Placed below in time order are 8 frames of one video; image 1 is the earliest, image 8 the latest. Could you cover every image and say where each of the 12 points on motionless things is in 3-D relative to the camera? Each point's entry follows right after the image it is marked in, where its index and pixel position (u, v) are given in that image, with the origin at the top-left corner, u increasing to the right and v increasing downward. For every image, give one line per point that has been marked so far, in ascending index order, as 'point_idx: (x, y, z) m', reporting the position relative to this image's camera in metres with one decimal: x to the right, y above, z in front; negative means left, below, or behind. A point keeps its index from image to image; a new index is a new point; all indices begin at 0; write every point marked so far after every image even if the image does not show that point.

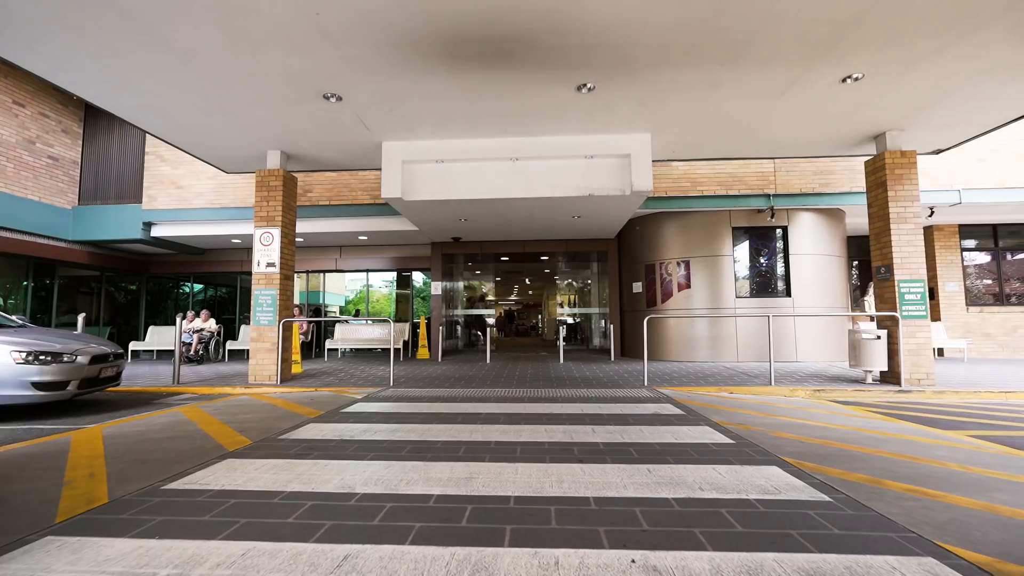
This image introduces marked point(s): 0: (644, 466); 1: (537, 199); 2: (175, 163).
0: (+1.0, -1.3, +3.3) m
1: (+0.5, +1.7, +8.4) m
2: (-8.5, +3.2, +11.0) m
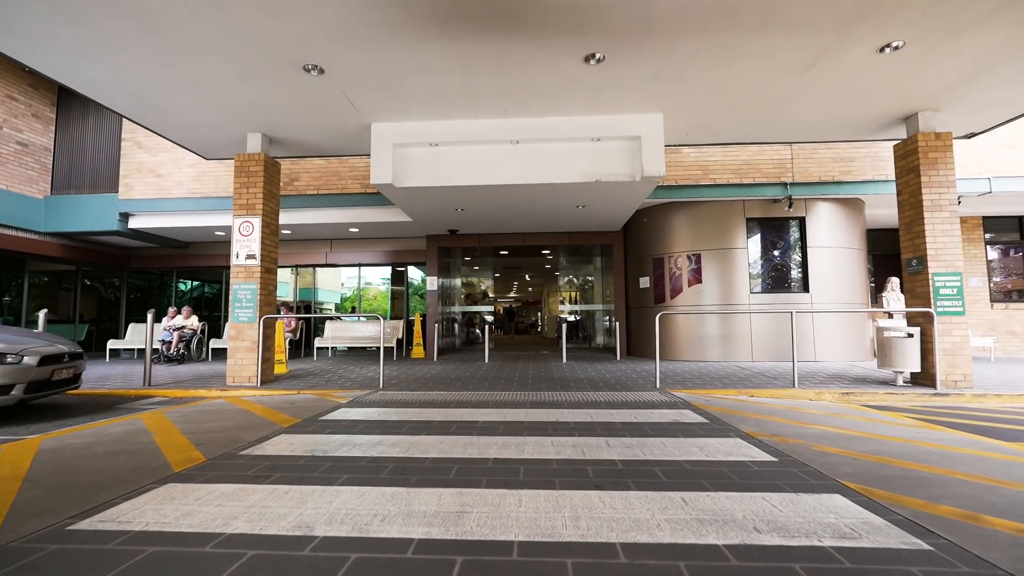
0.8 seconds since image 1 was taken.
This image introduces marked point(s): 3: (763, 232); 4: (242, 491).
0: (+1.0, -1.3, +2.7) m
1: (+0.5, +1.8, +7.7) m
2: (-8.5, +3.3, +10.3) m
3: (+5.7, +1.3, +9.8) m
4: (-1.7, -1.3, +2.7) m
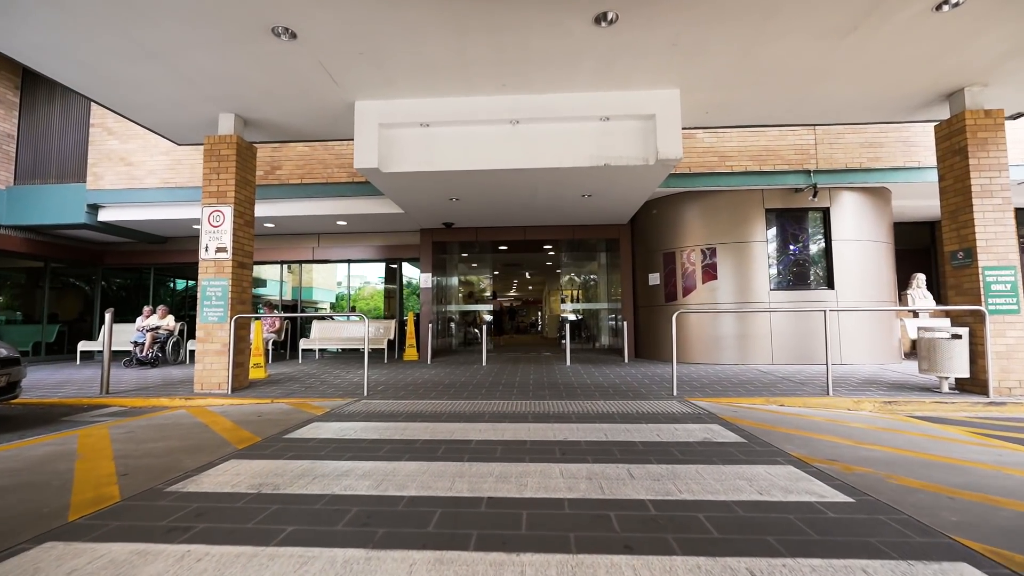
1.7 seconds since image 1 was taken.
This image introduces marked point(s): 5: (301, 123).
0: (+1.0, -1.2, +1.9) m
1: (+0.5, +1.9, +7.0) m
2: (-8.6, +3.3, +9.6) m
3: (+5.7, +1.3, +9.1) m
4: (-1.7, -1.2, +2.0) m
5: (-3.7, +2.9, +7.5) m
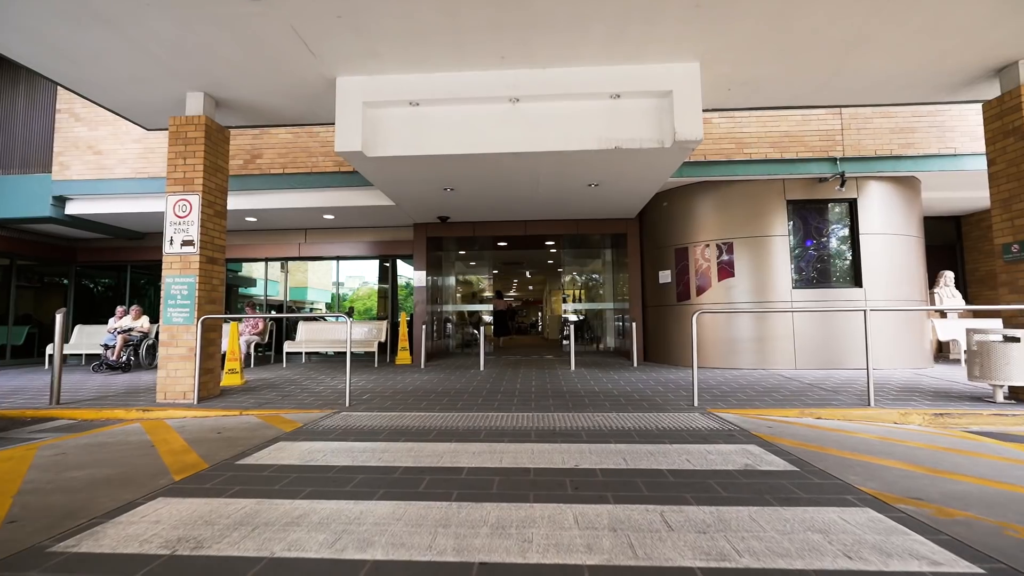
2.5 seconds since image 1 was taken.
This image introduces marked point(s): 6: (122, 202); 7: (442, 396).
0: (+1.0, -1.2, +1.2) m
1: (+0.5, +1.9, +6.3) m
2: (-8.6, +3.4, +8.9) m
3: (+5.7, +1.4, +8.4) m
4: (-1.7, -1.2, +1.3) m
5: (-3.7, +2.9, +6.8) m
6: (-7.9, +1.8, +8.8) m
7: (-1.0, -1.6, +6.2) m
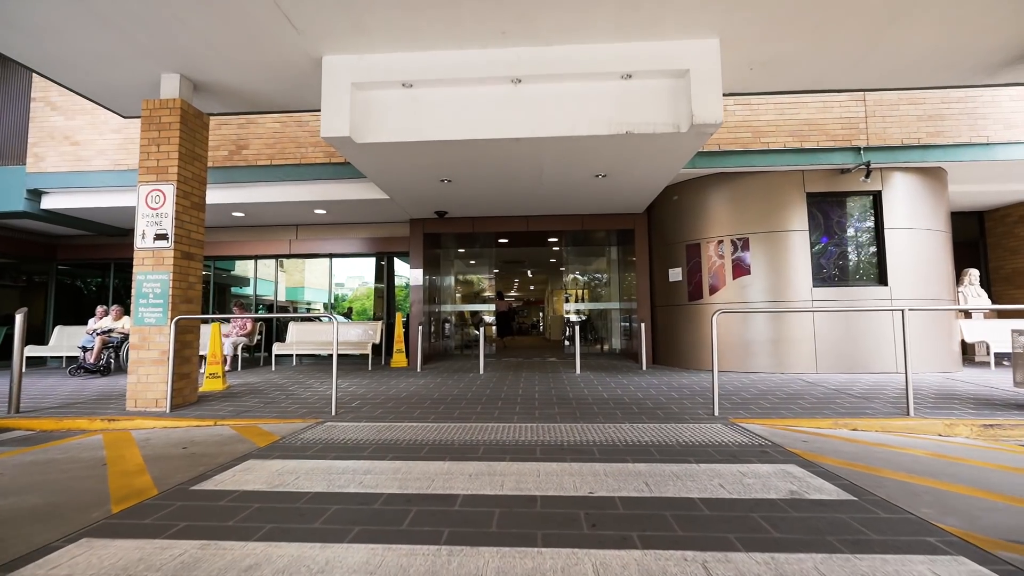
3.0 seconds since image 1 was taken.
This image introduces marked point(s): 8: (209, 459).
0: (+1.0, -1.1, +0.7) m
1: (+0.5, +1.9, +5.8) m
2: (-8.5, +3.4, +8.4) m
3: (+5.7, +1.4, +7.9) m
4: (-1.7, -1.2, +0.8) m
5: (-3.6, +2.9, +6.3) m
6: (-7.9, +1.8, +8.3) m
7: (-1.0, -1.5, +5.7) m
8: (-2.5, -1.4, +3.6) m
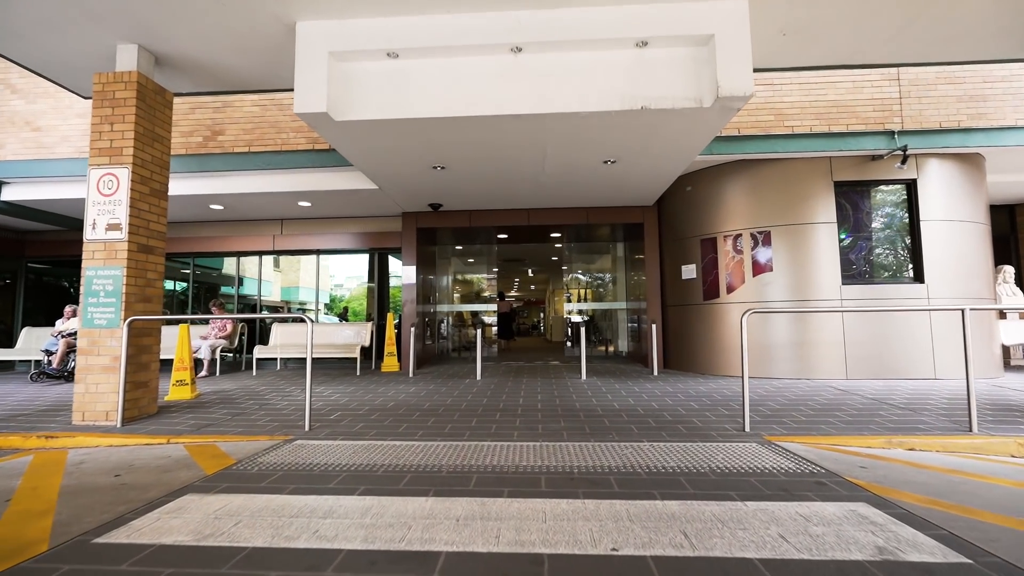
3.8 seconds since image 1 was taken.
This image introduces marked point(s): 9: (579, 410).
0: (+1.0, -1.1, 0.0) m
1: (+0.5, +2.0, +5.1) m
2: (-8.5, +3.4, +7.7) m
3: (+5.7, +1.4, +7.2) m
4: (-1.7, -1.1, +0.1) m
5: (-3.6, +3.0, +5.7) m
6: (-7.9, +1.8, +7.7) m
7: (-1.0, -1.5, +5.1) m
8: (-2.5, -1.4, +3.0) m
9: (+0.8, -1.5, +5.3) m
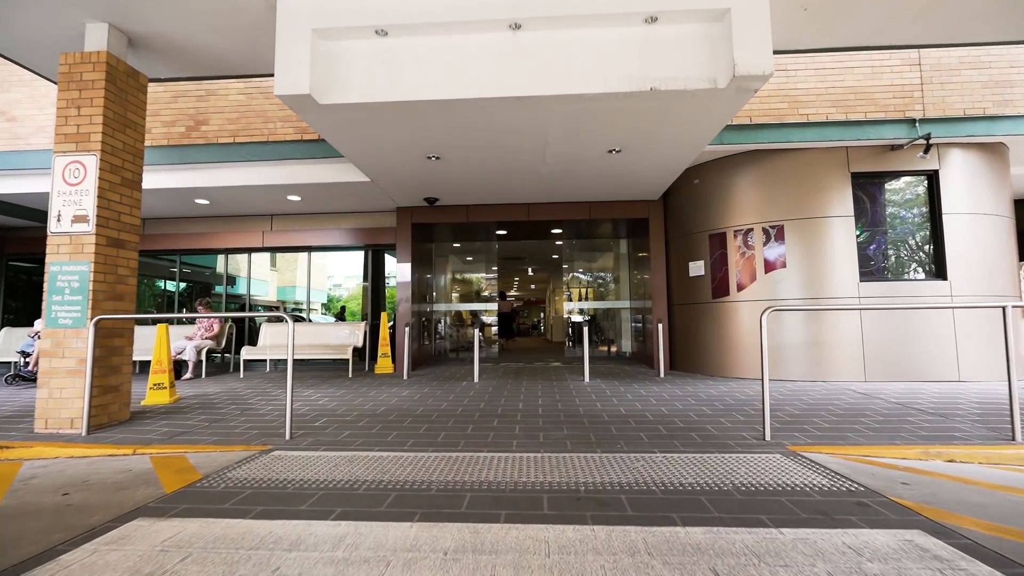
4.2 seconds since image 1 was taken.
0: (+1.0, -1.1, -0.3) m
1: (+0.5, +2.0, +4.8) m
2: (-8.6, +3.5, +7.4) m
3: (+5.7, +1.5, +6.8) m
4: (-1.7, -1.1, -0.2) m
5: (-3.7, +3.0, +5.3) m
6: (-7.9, +1.8, +7.3) m
7: (-1.0, -1.5, +4.7) m
8: (-2.5, -1.3, +2.6) m
9: (+0.8, -1.4, +4.9) m
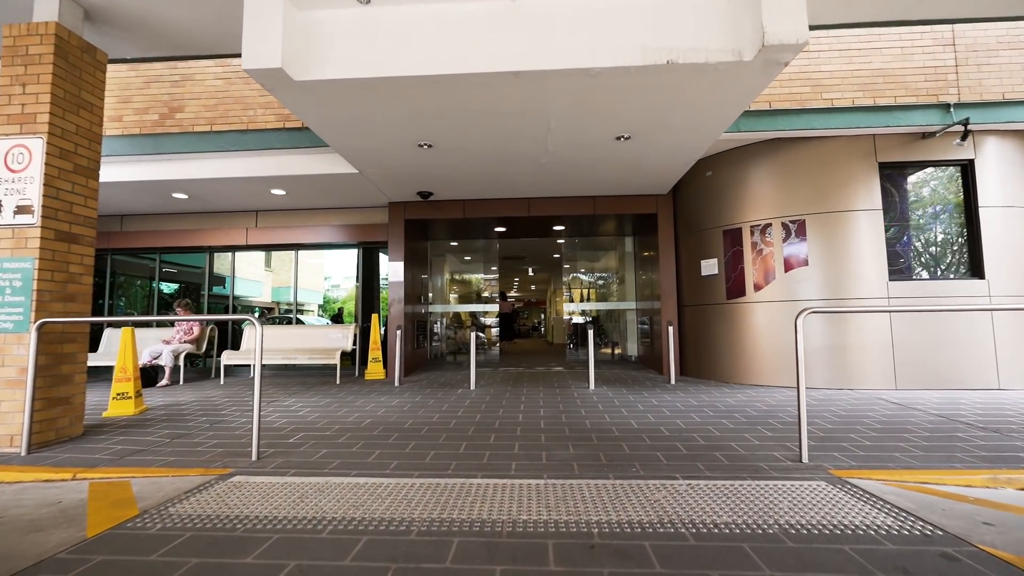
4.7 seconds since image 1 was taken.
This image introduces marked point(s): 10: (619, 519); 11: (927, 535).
0: (+1.0, -1.0, -0.9) m
1: (+0.5, +2.0, +4.2) m
2: (-8.6, +3.4, +6.9) m
3: (+5.7, +1.5, +6.3) m
4: (-1.7, -1.1, -0.8) m
5: (-3.7, +3.0, +4.8) m
6: (-8.0, +1.8, +6.8) m
7: (-1.0, -1.4, +4.2) m
8: (-2.6, -1.3, +2.1) m
9: (+0.8, -1.4, +4.4) m
10: (+0.6, -1.3, +2.5) m
11: (+2.2, -1.3, +2.3) m
